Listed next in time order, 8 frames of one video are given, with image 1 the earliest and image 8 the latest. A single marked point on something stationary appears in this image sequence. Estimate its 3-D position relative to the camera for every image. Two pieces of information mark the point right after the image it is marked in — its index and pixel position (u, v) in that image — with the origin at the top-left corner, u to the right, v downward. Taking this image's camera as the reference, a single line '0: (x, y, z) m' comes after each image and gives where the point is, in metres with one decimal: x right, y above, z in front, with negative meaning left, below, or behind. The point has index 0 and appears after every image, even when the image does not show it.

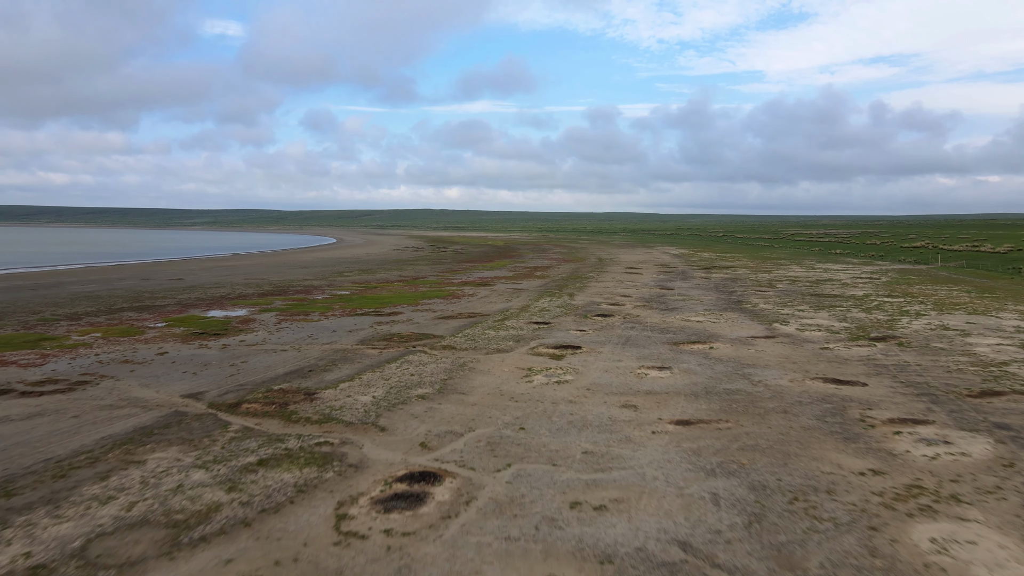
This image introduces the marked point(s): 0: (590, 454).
0: (+1.0, -2.0, +9.5) m
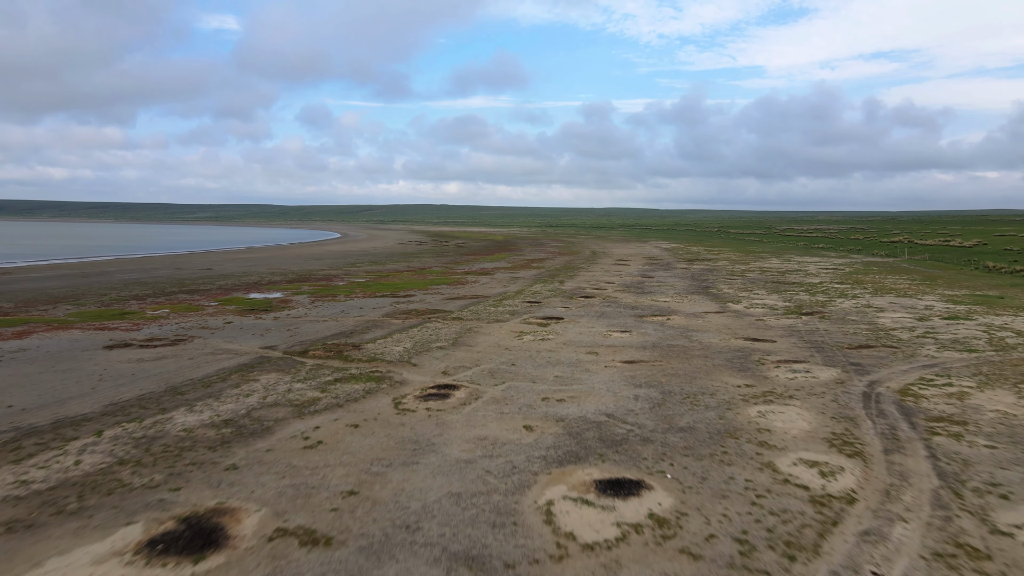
0: (+0.9, -1.6, +13.9) m
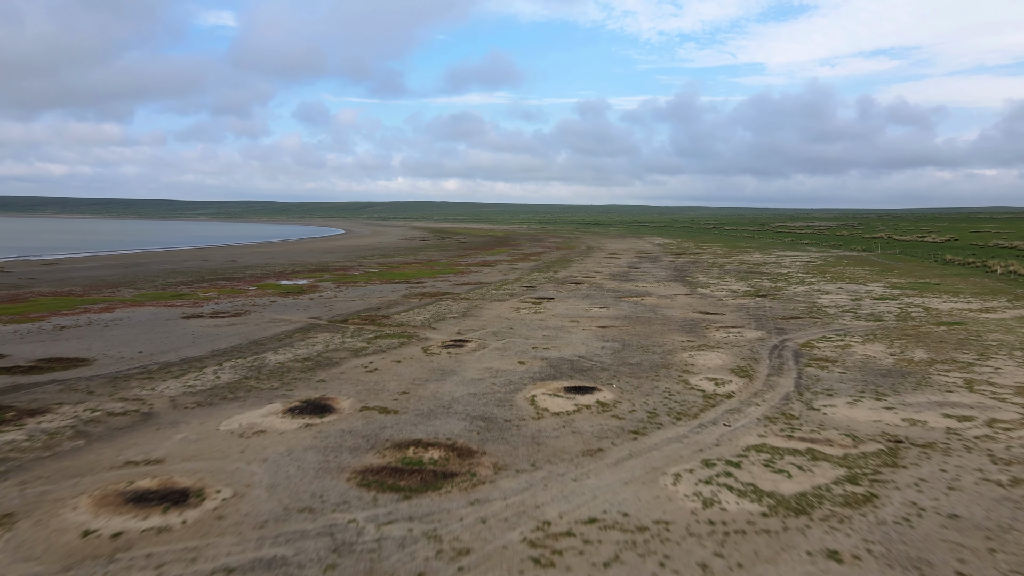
0: (+0.9, -1.1, +18.1) m
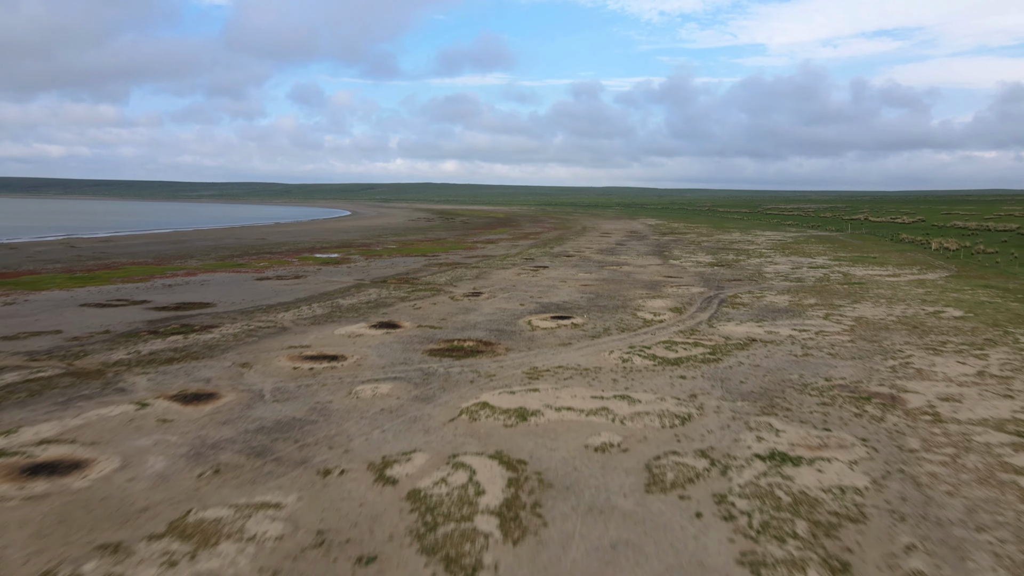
0: (+0.9, 0.0, +23.9) m
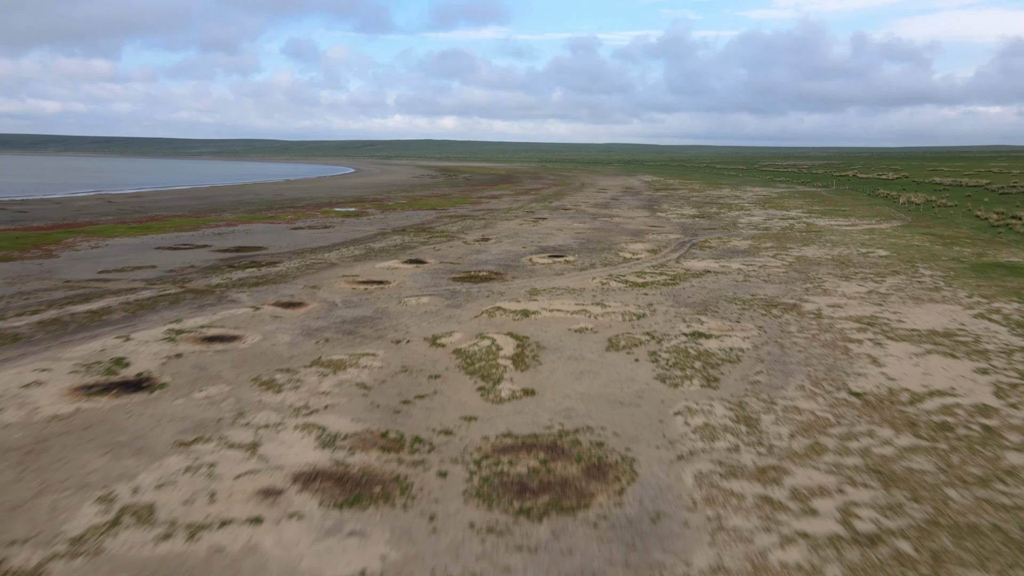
0: (+1.1, +2.0, +27.8) m
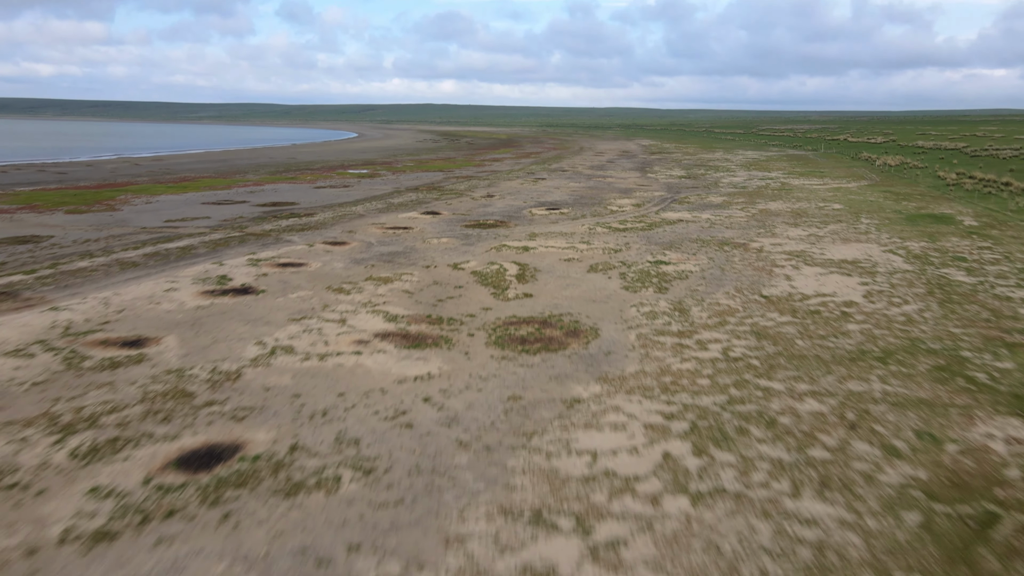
0: (+1.1, +4.0, +31.1) m
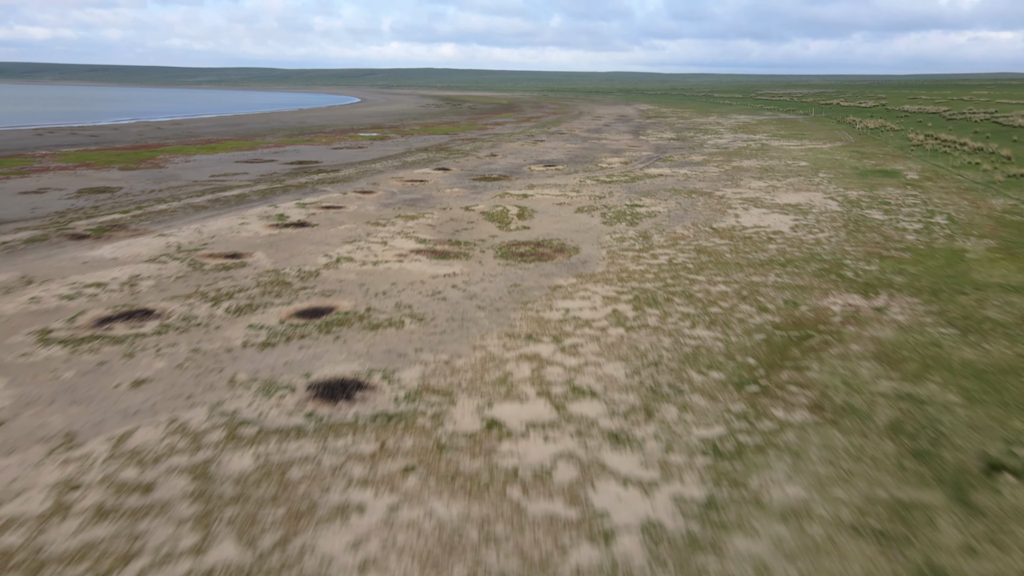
0: (+1.2, +6.2, +34.2) m
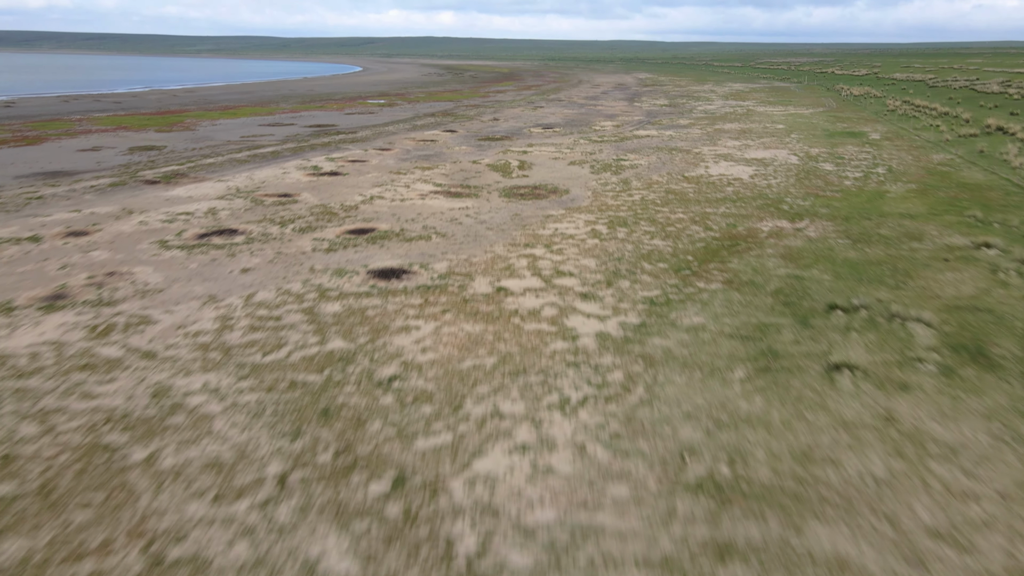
0: (+1.2, +8.4, +36.8) m
